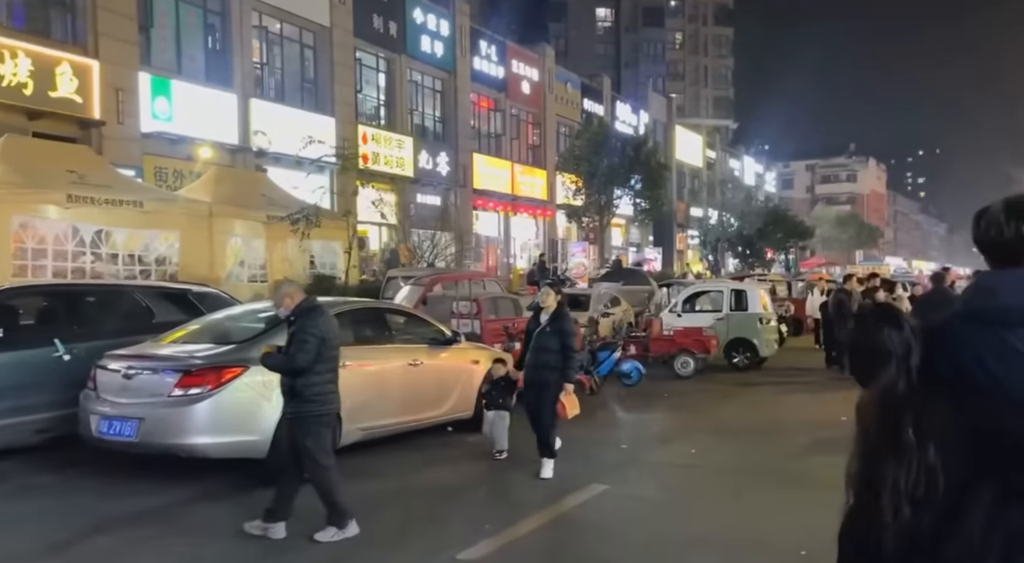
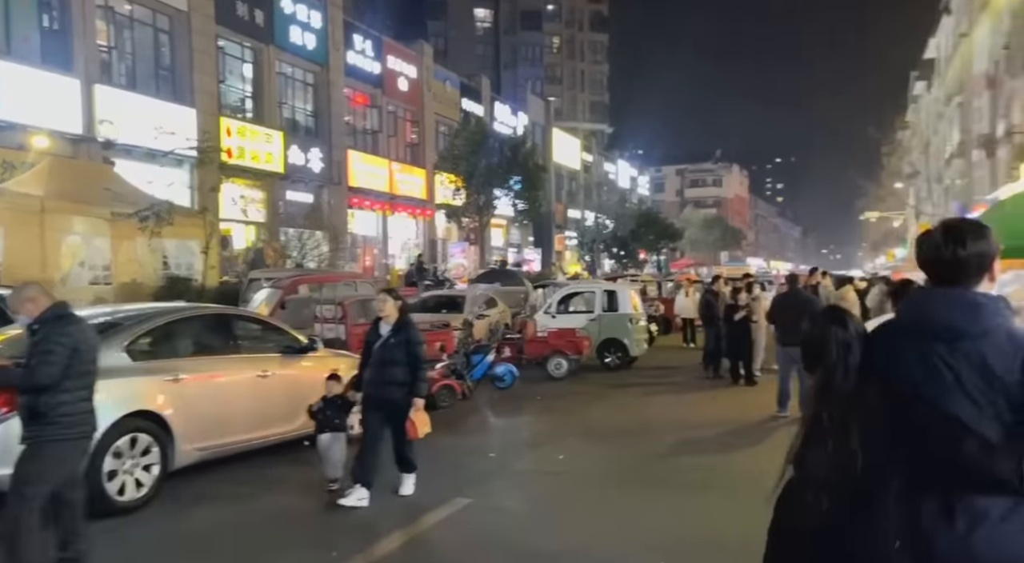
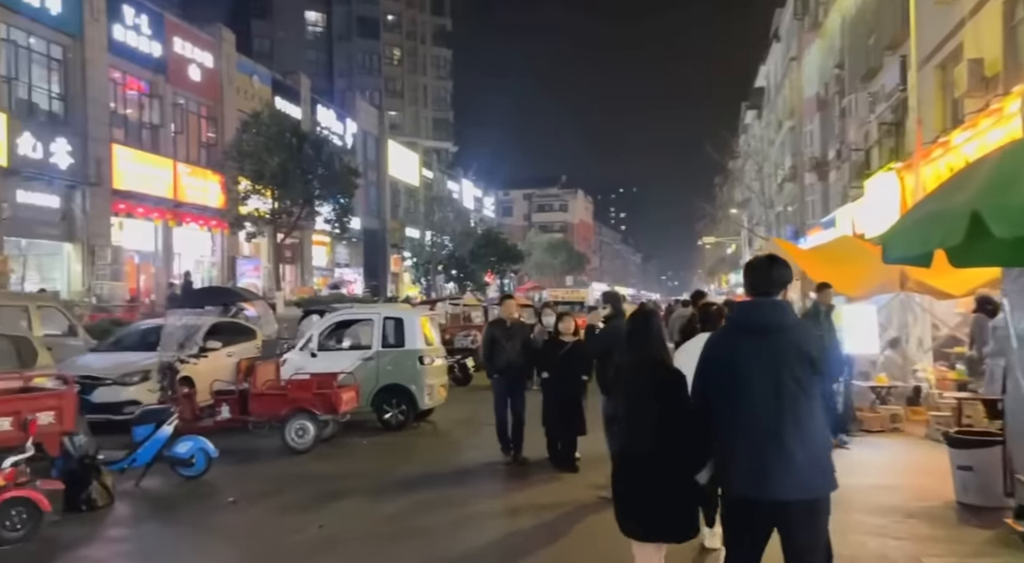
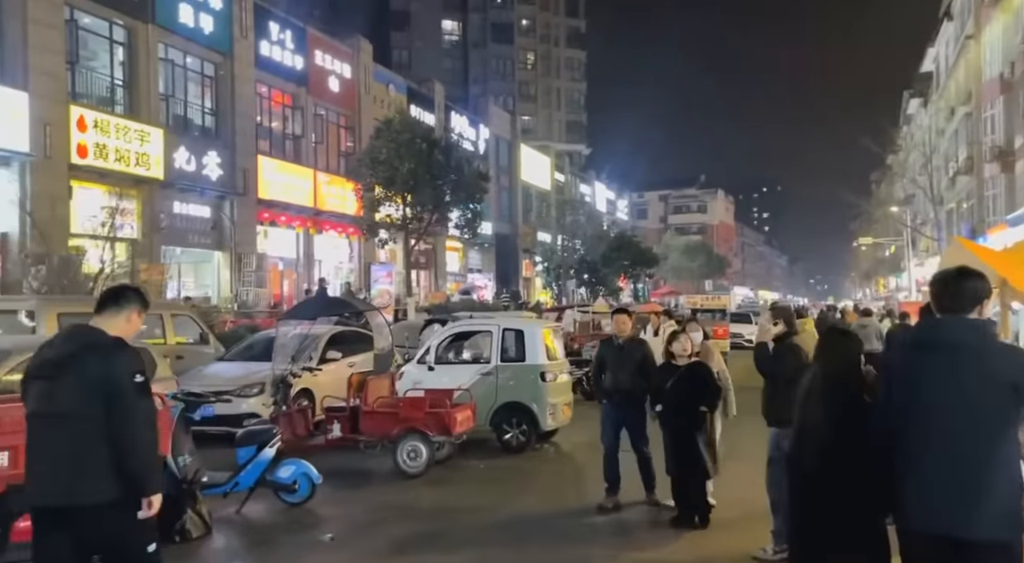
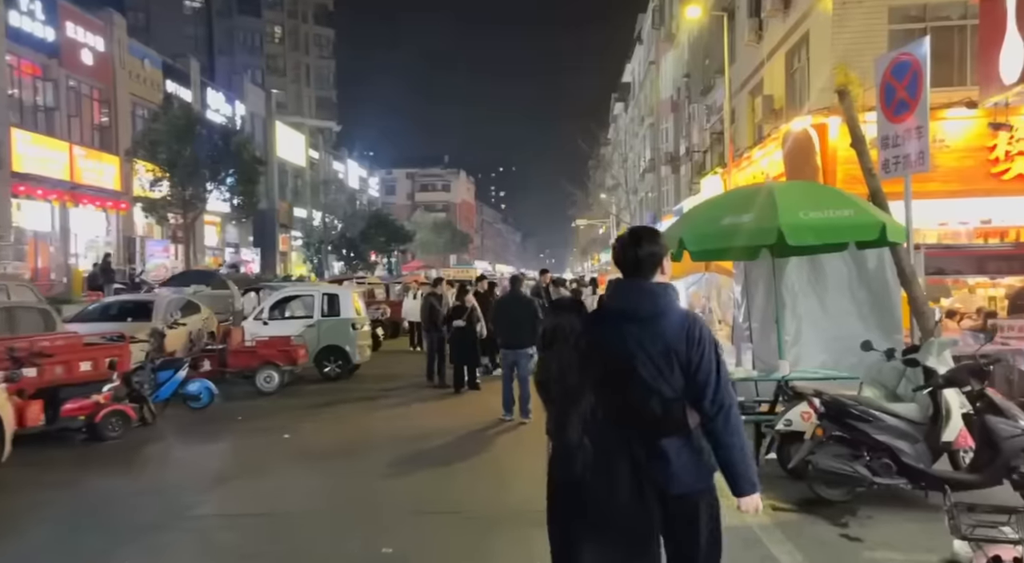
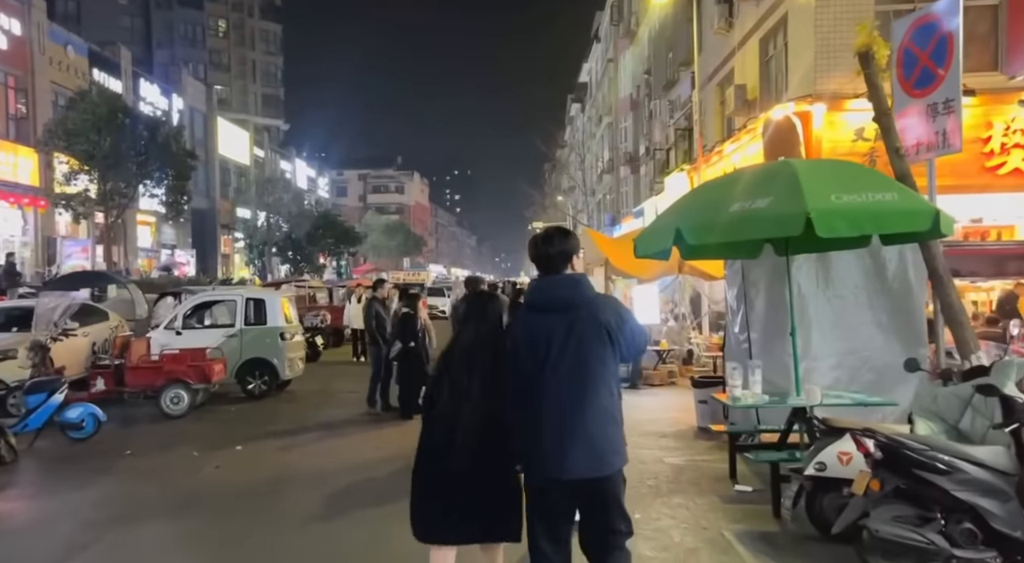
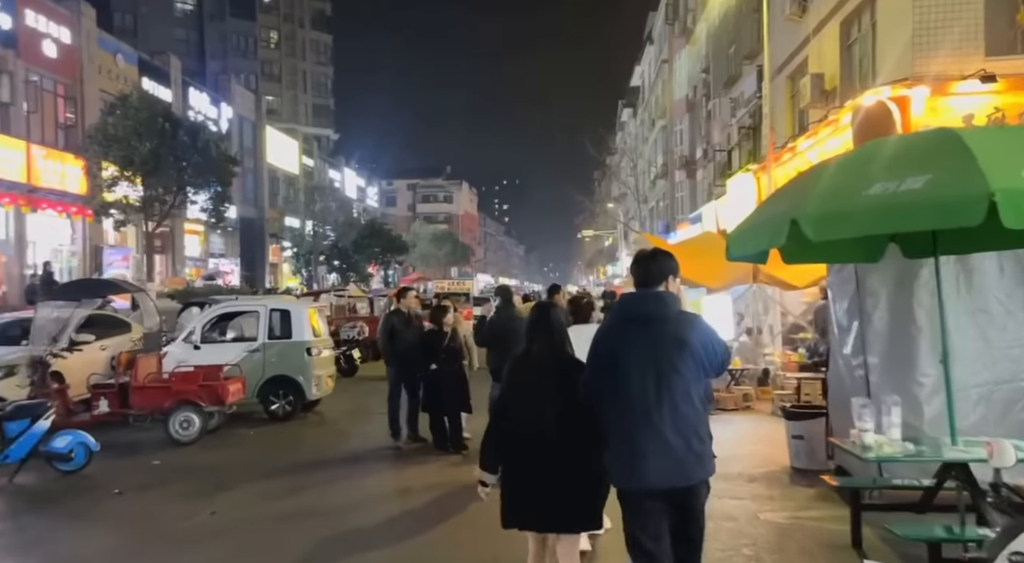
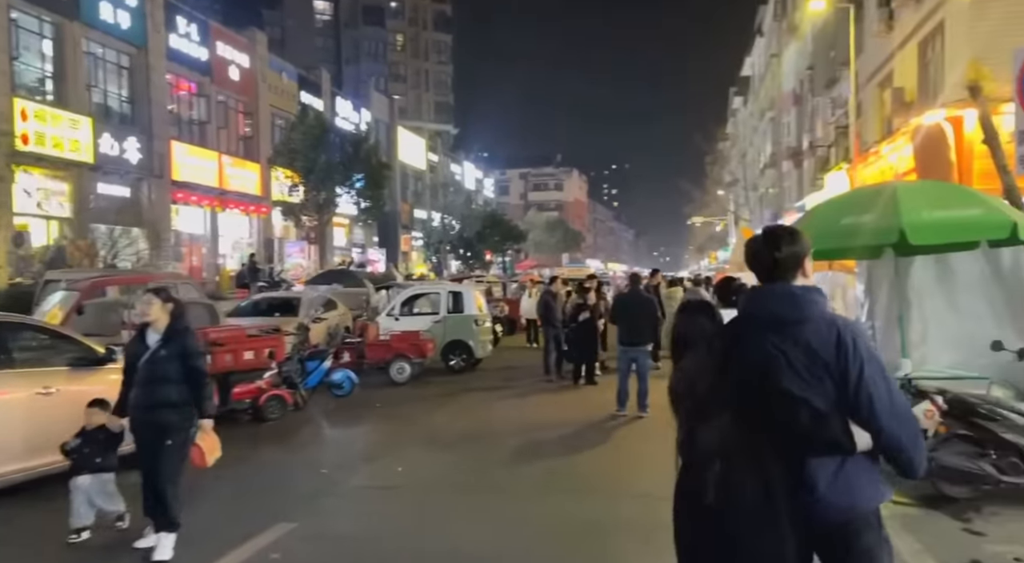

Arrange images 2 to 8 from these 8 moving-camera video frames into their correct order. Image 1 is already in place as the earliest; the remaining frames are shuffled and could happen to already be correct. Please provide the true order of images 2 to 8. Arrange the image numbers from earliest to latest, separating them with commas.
2, 8, 5, 6, 7, 3, 4
